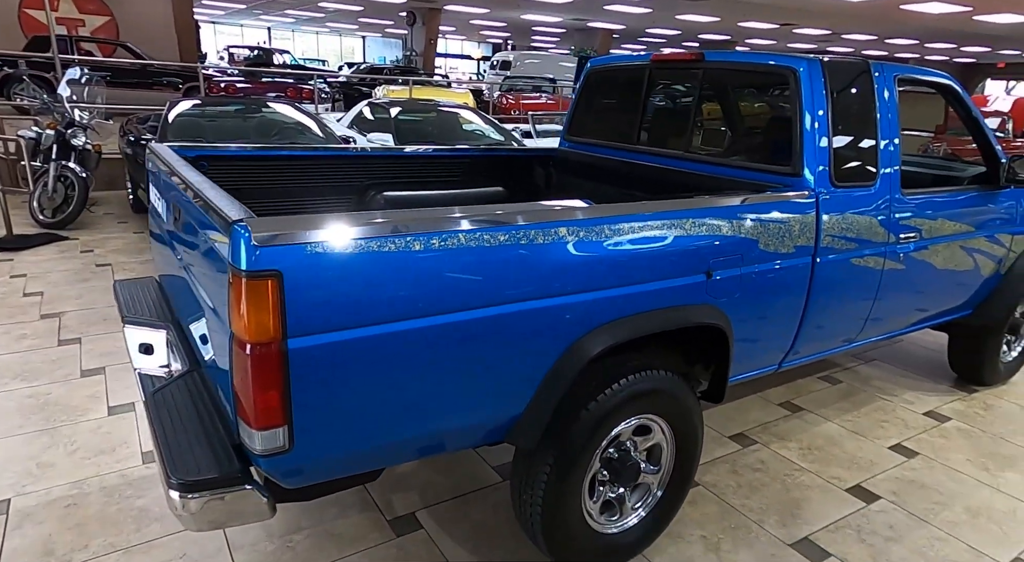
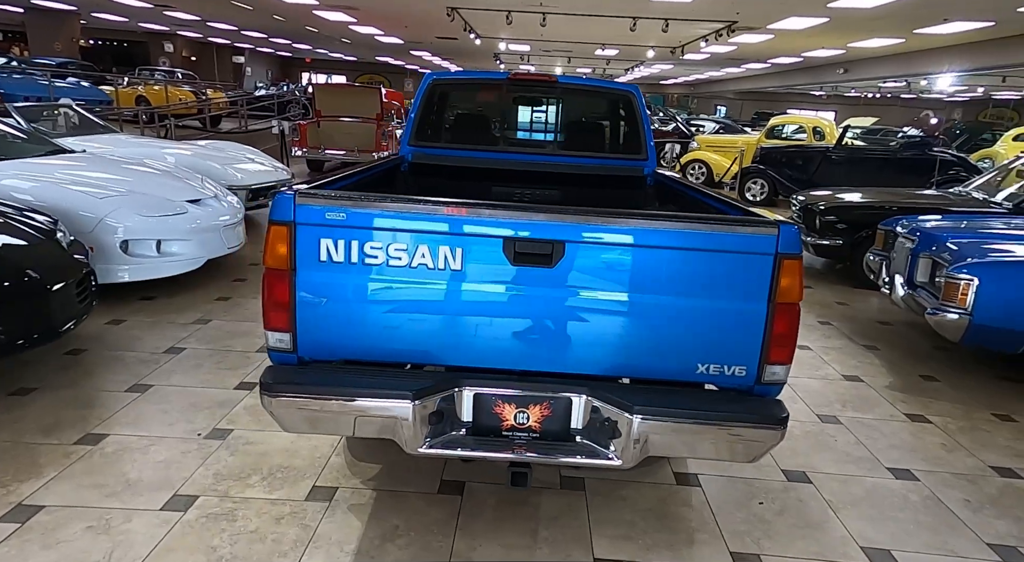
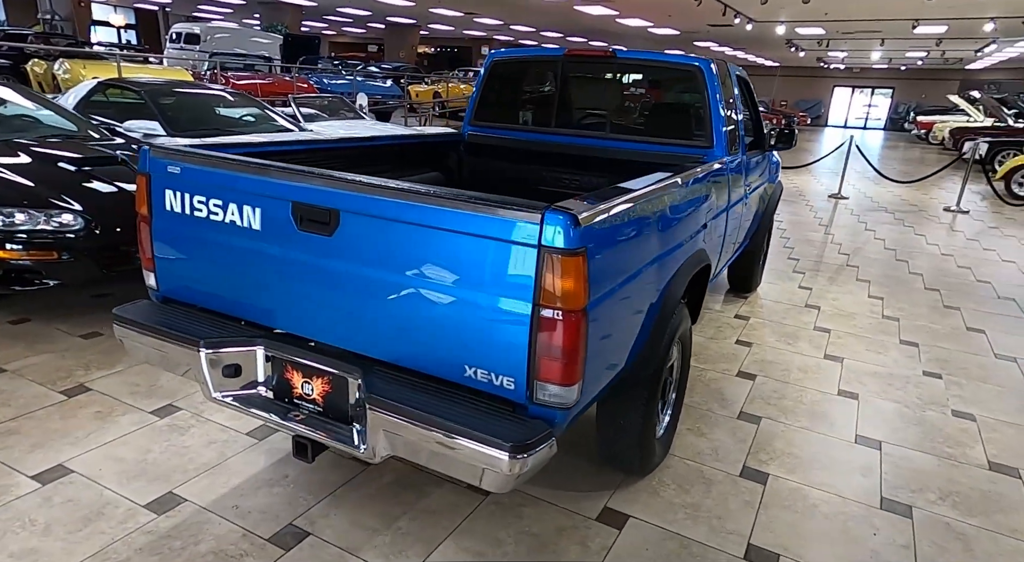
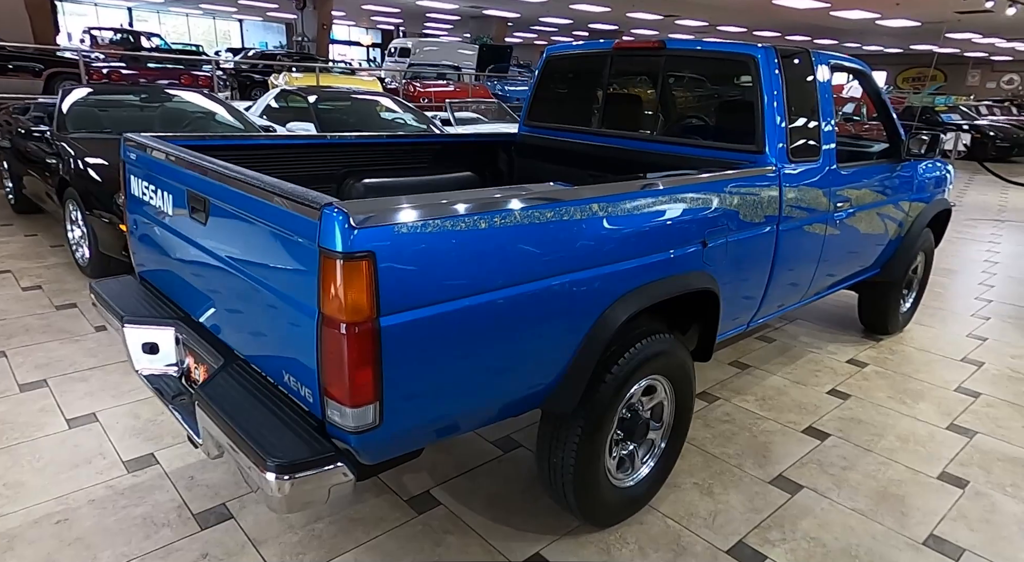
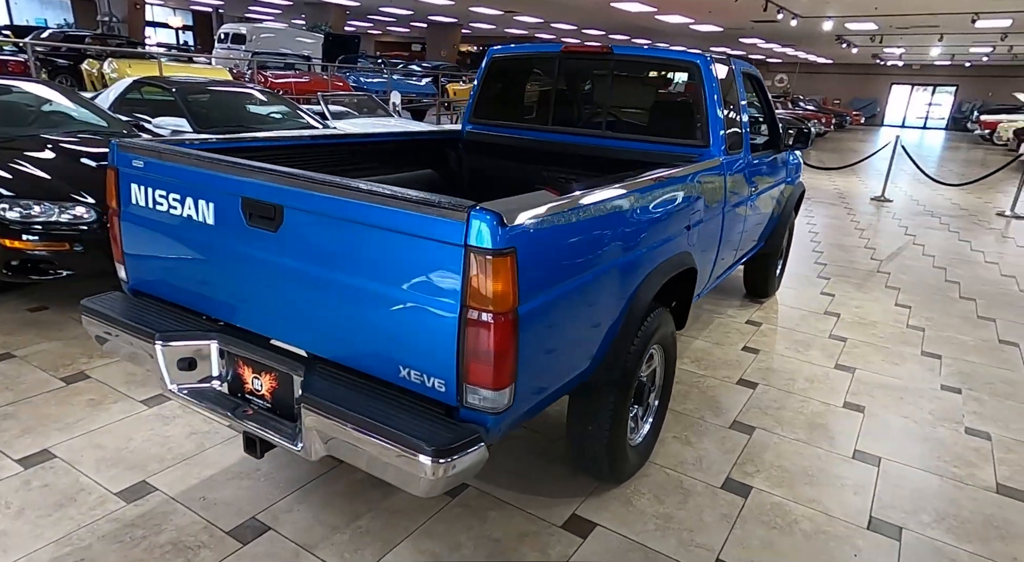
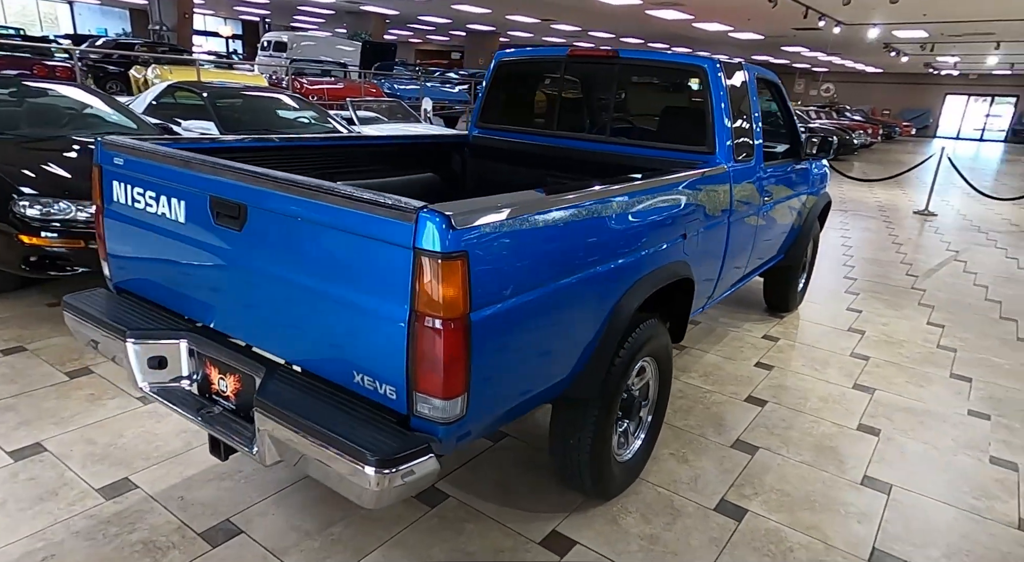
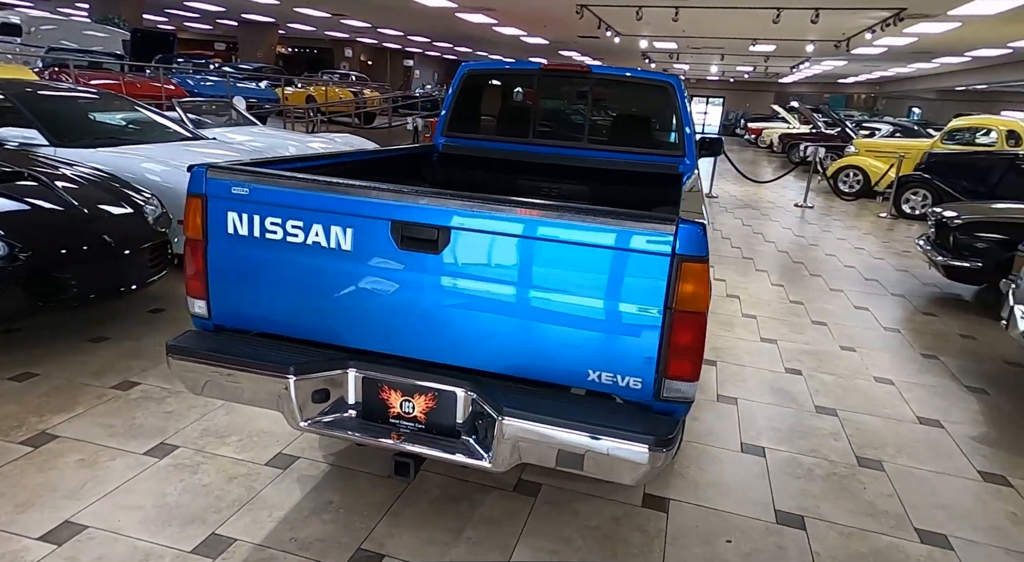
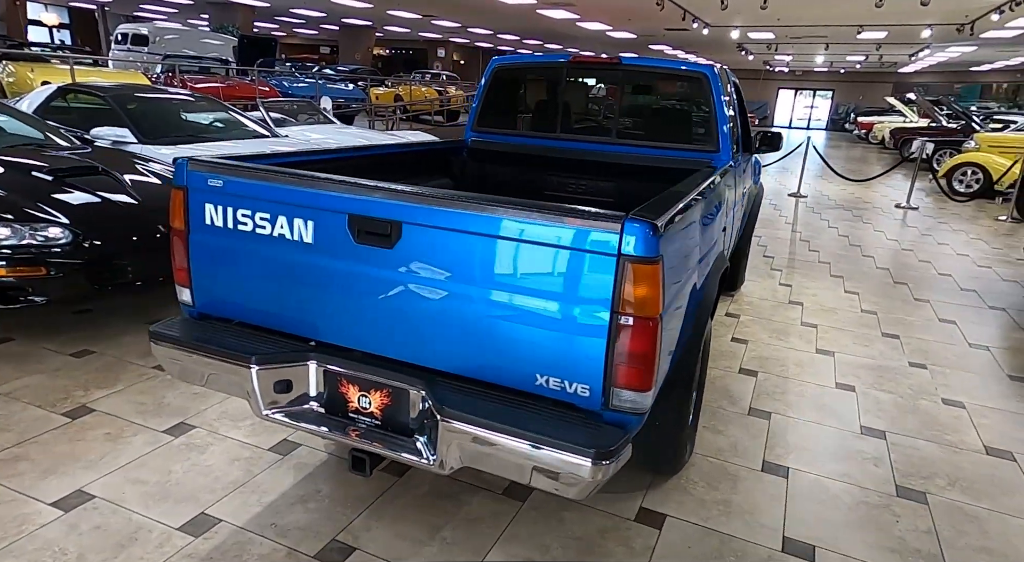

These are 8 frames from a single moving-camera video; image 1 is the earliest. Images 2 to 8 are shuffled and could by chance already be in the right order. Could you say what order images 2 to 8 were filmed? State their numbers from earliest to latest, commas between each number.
4, 6, 5, 3, 8, 7, 2
